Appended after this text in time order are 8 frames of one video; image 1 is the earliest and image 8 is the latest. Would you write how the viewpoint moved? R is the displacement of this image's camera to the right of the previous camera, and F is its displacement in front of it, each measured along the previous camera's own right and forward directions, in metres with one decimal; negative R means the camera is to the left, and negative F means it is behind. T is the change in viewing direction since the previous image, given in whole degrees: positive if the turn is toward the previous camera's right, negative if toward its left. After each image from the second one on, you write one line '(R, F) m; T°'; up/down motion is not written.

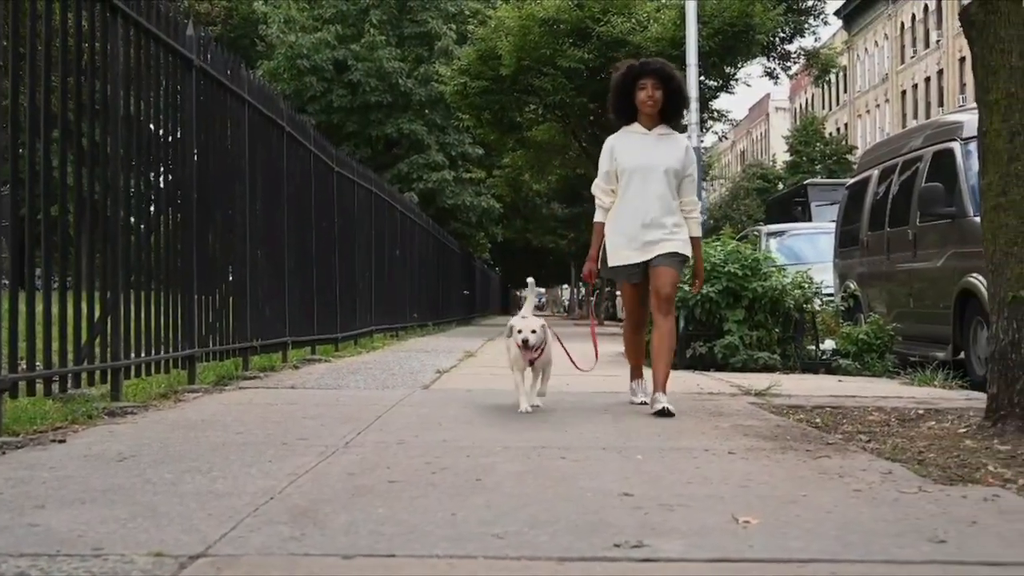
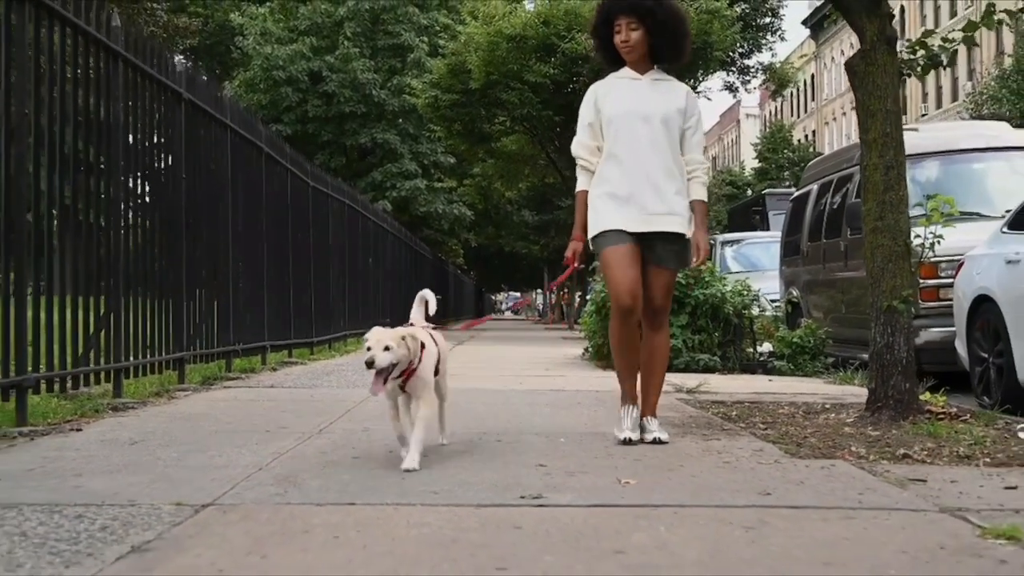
(+0.1, -0.8) m; +1°
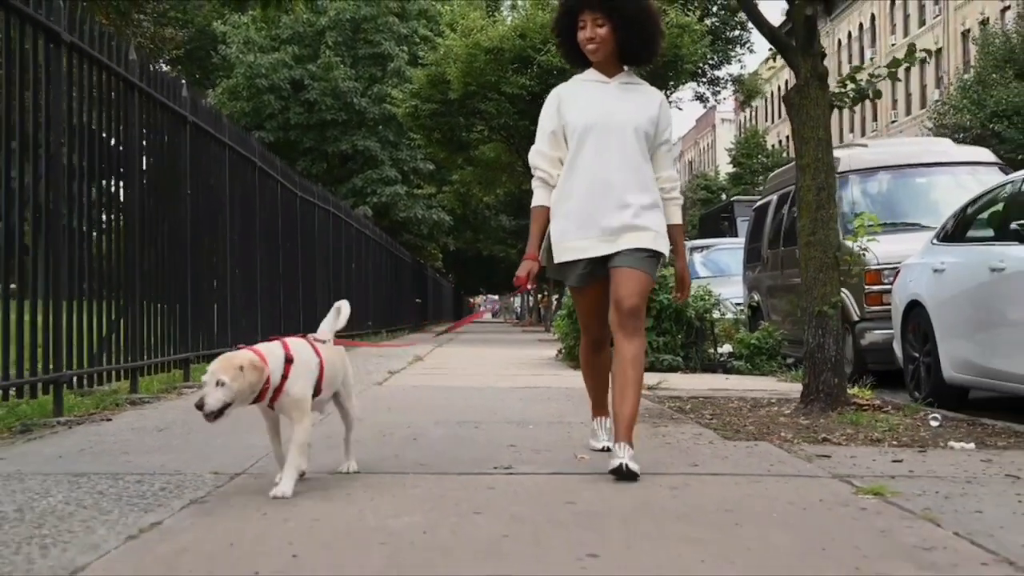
(0.0, -0.7) m; +1°
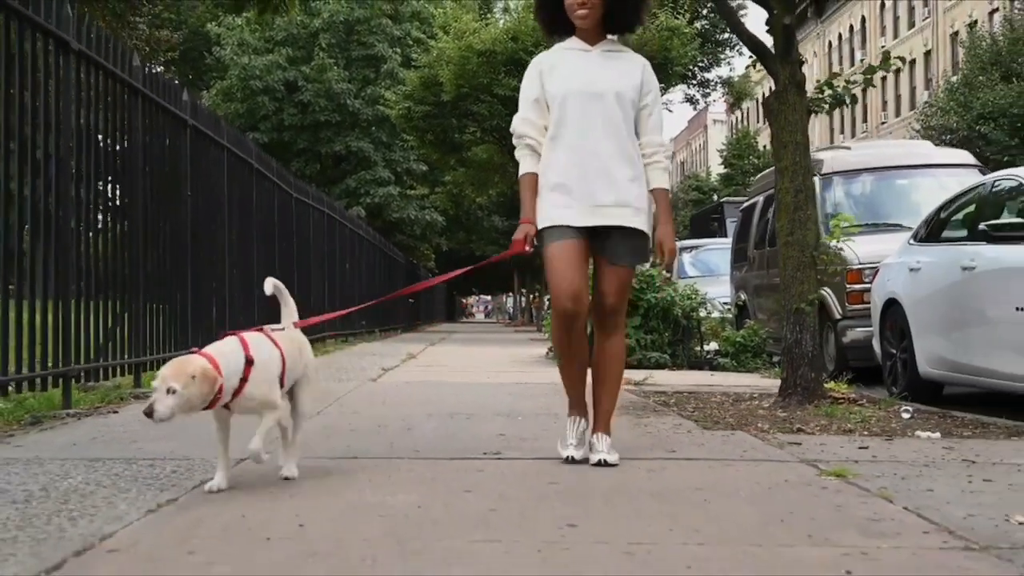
(0.0, -0.3) m; 0°
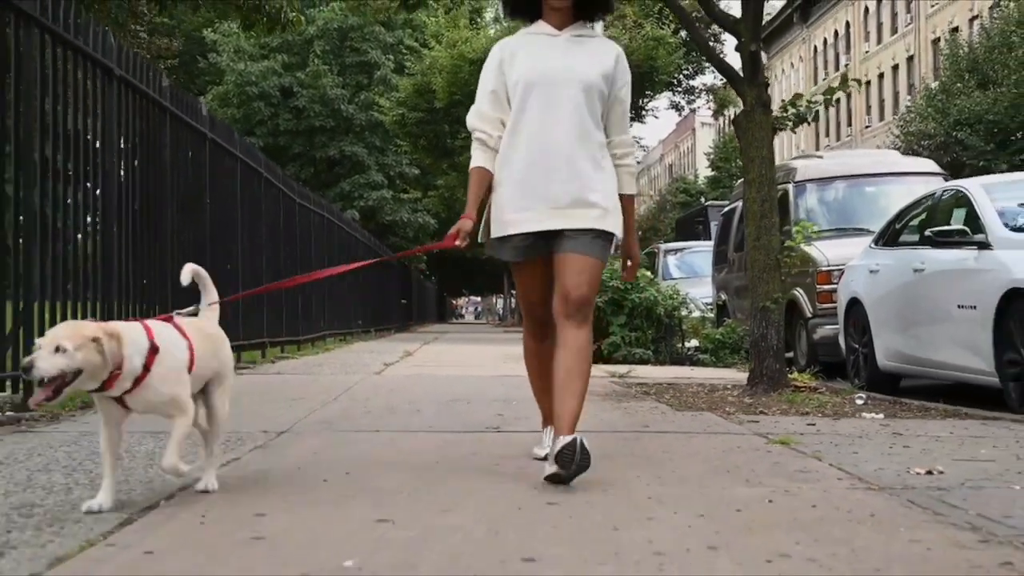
(0.0, -0.7) m; +1°
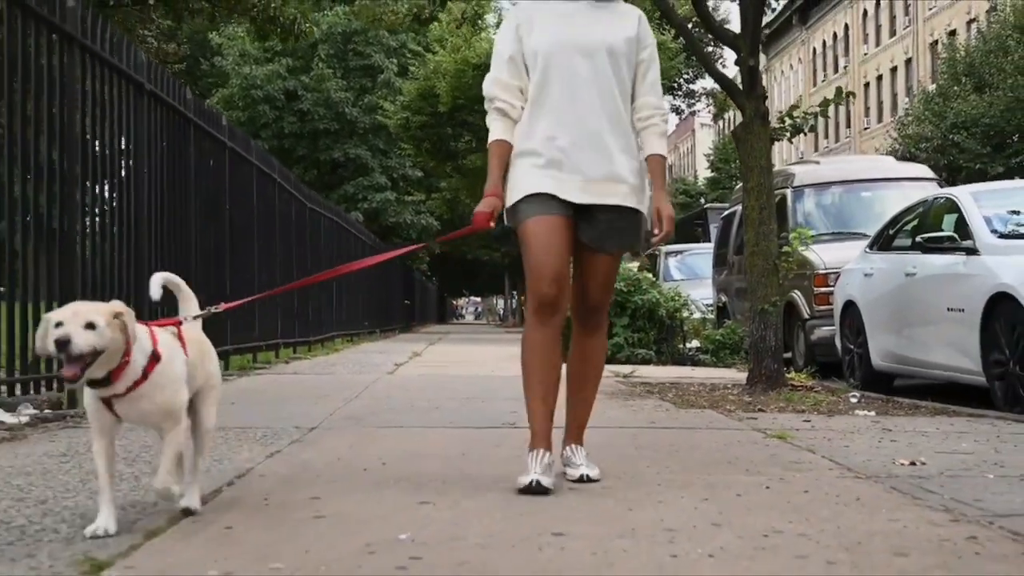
(-0.1, -0.4) m; 0°
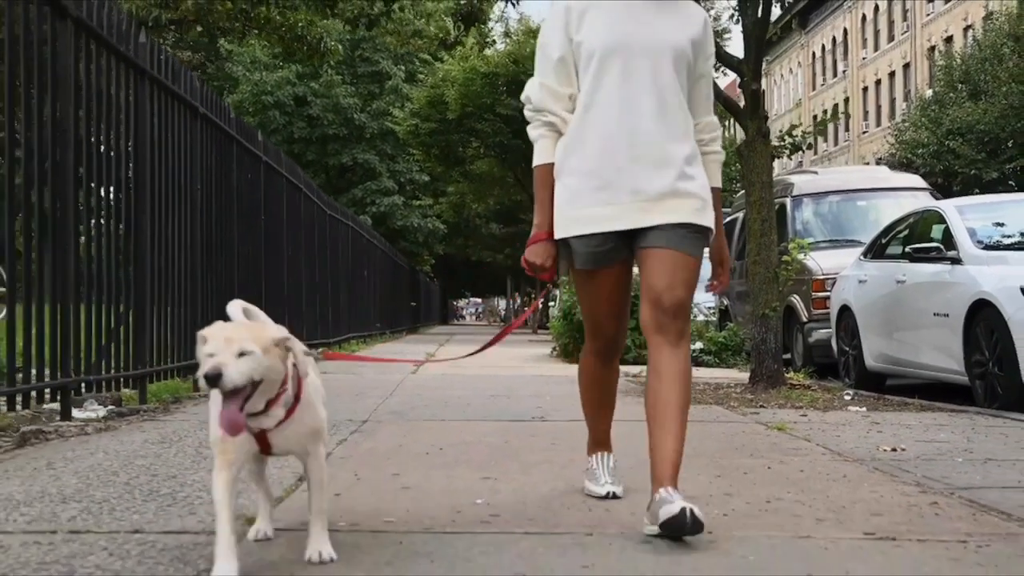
(-0.1, -0.6) m; 0°
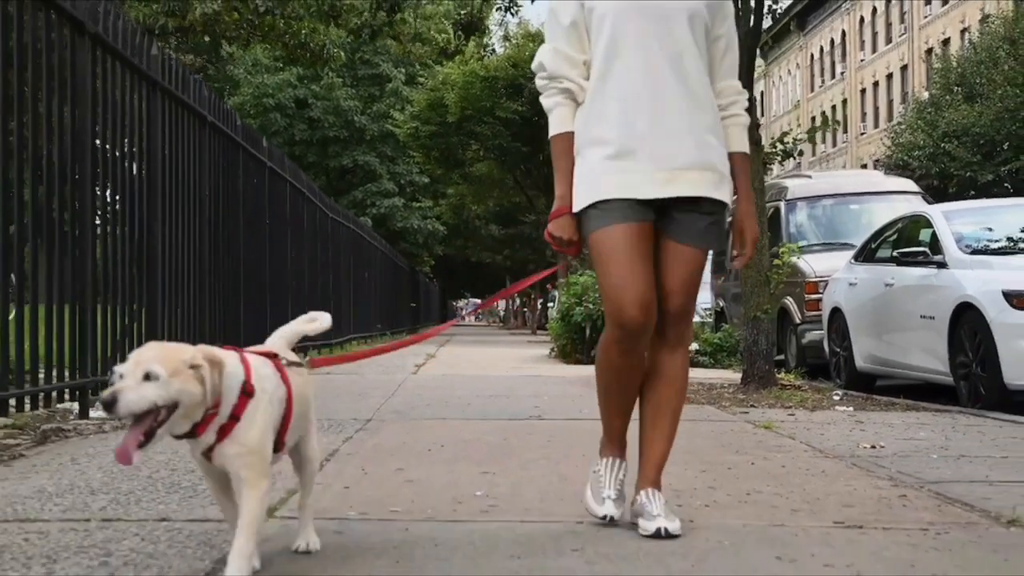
(0.0, -0.2) m; 0°
